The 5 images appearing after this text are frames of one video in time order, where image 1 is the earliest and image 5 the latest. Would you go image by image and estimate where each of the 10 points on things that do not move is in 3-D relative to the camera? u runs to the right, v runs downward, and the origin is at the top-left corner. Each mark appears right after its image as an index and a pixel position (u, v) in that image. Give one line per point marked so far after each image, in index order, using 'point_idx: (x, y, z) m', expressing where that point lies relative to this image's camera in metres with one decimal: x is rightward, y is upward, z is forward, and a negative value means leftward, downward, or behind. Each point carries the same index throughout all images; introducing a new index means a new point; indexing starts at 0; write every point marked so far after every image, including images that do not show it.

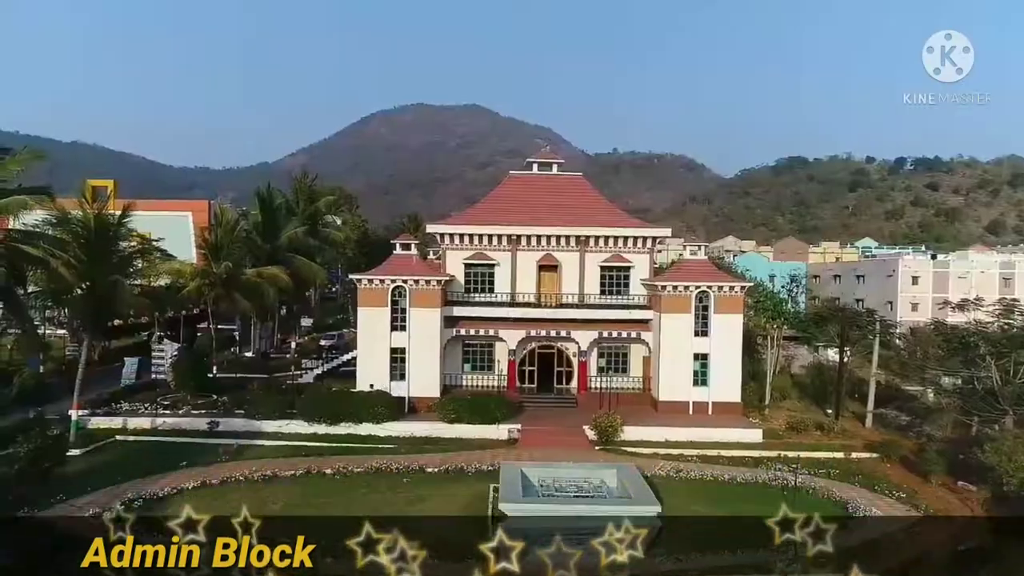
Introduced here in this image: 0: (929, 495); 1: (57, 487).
0: (+10.2, -5.0, +17.4) m
1: (-10.2, -4.5, +16.0) m
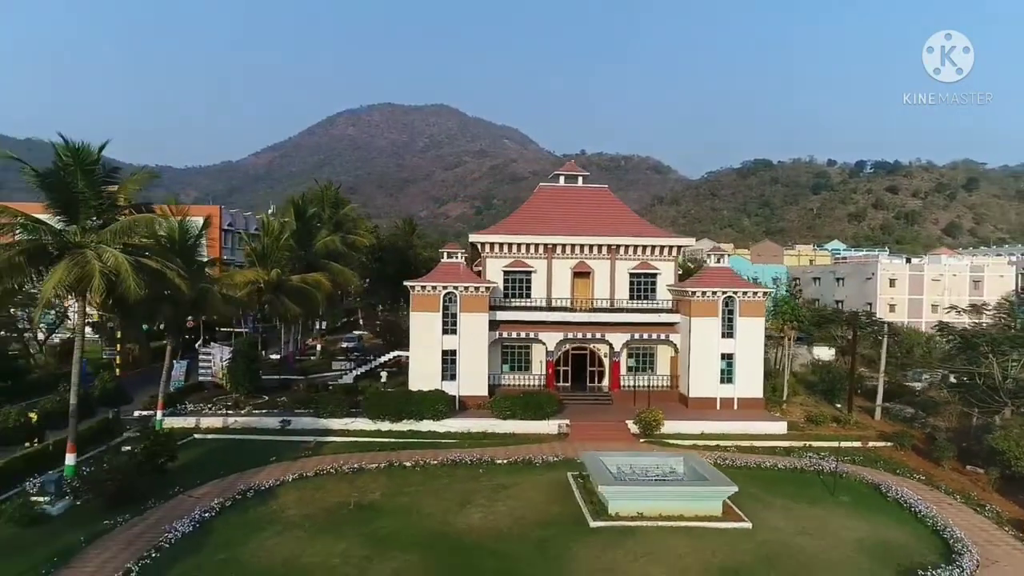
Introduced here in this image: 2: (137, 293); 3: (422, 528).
0: (+12.0, -5.2, +19.7) m
1: (-8.4, -4.7, +17.3) m
2: (-8.3, +0.1, +15.8) m
3: (-1.9, -5.1, +15.3) m
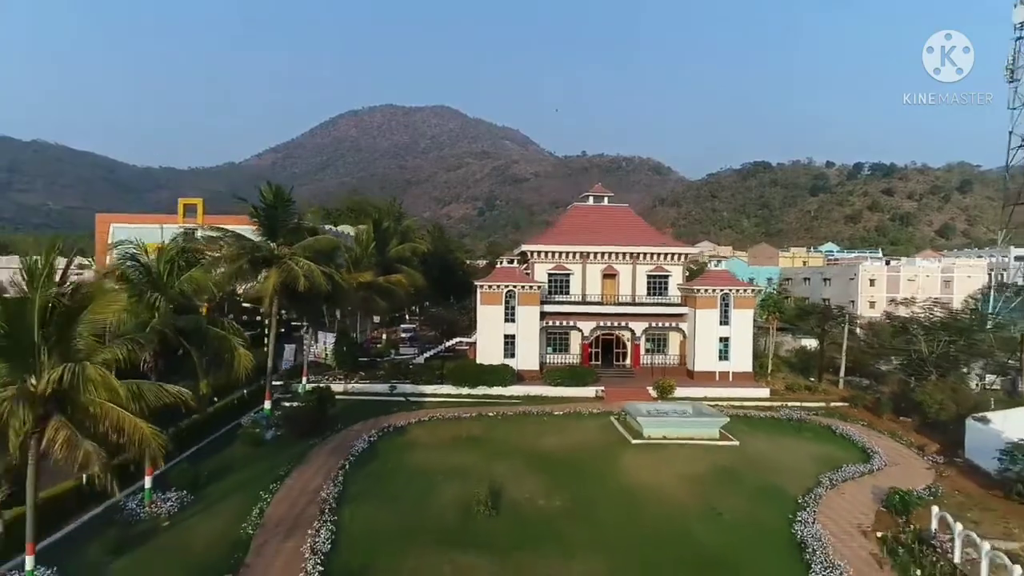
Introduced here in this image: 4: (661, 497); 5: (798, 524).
0: (+14.0, -5.1, +27.1) m
1: (-6.3, -4.6, +24.8) m
2: (-6.2, +0.1, +23.2) m
3: (+0.2, -5.1, +22.7) m
4: (+3.9, -5.4, +18.6) m
5: (+6.6, -5.4, +16.6) m
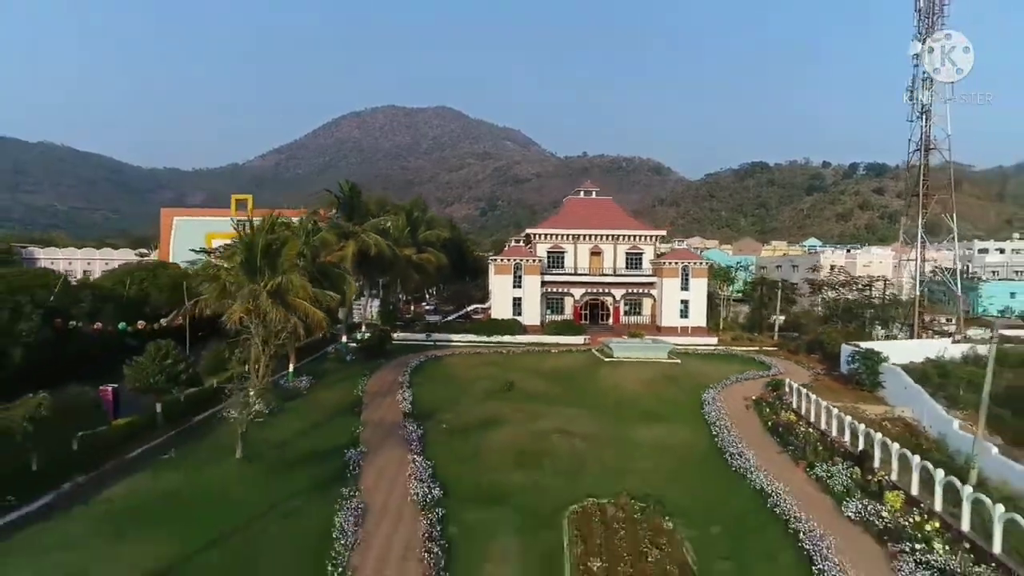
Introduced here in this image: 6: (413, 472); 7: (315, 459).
0: (+14.5, -3.6, +36.4) m
1: (-5.9, -3.1, +34.1) m
2: (-5.8, +1.7, +32.5) m
3: (+0.6, -3.5, +32.0) m
4: (+4.3, -3.9, +27.9) m
5: (+7.0, -3.8, +25.9) m
6: (-2.2, -4.1, +16.2) m
7: (-4.8, -4.1, +17.3) m
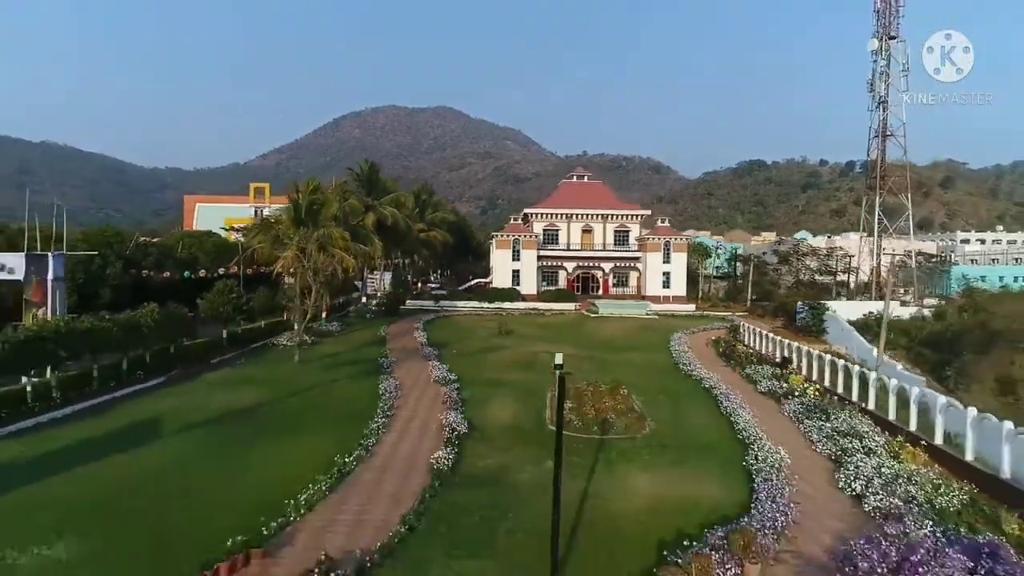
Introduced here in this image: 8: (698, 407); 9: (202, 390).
0: (+14.4, -1.8, +41.1) m
1: (-5.9, -1.3, +38.8) m
2: (-5.9, +3.4, +37.2) m
3: (+0.5, -1.8, +36.7) m
4: (+4.2, -2.1, +32.6) m
5: (+7.0, -2.1, +30.6) m
6: (-2.3, -2.4, +20.9) m
7: (-4.9, -2.4, +22.0) m
8: (+4.4, -2.9, +16.9) m
9: (-7.6, -2.5, +17.4) m
